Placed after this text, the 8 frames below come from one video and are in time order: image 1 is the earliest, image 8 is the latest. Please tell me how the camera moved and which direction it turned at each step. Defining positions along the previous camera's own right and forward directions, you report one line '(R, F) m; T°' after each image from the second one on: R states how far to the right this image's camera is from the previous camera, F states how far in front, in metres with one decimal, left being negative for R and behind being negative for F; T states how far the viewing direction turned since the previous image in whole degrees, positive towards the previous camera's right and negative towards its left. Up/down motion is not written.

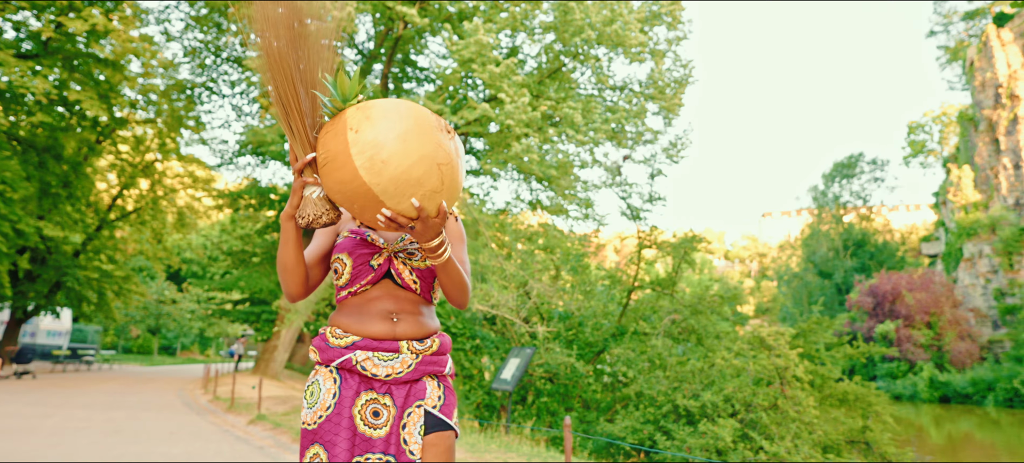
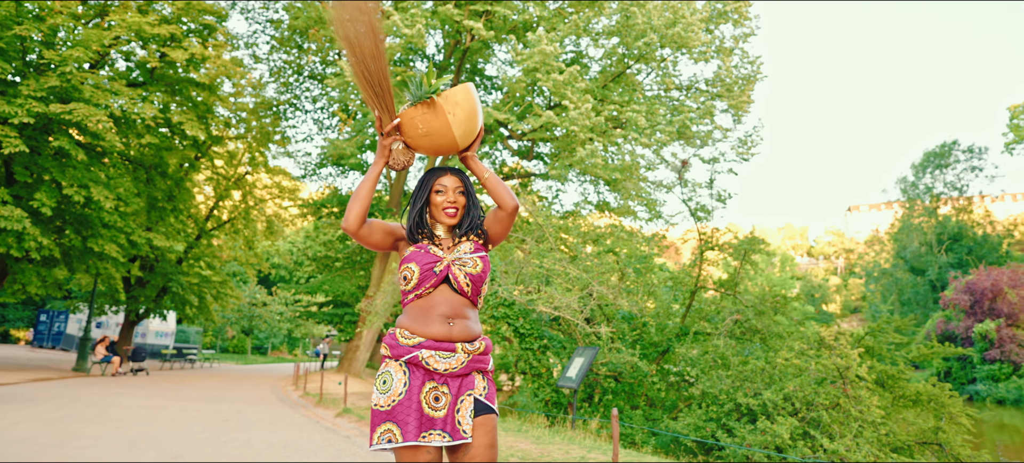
(+0.1, -0.3) m; -7°
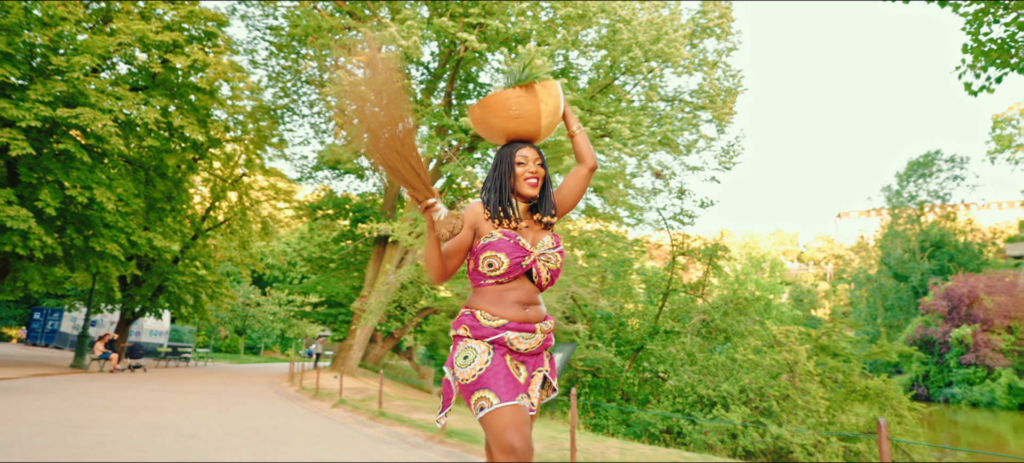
(+0.1, -0.6) m; +1°
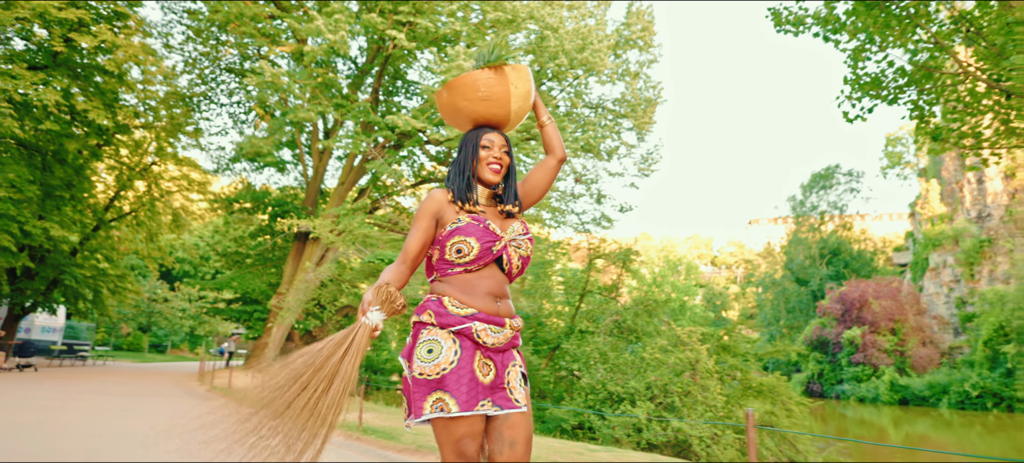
(0.0, -0.2) m; +7°
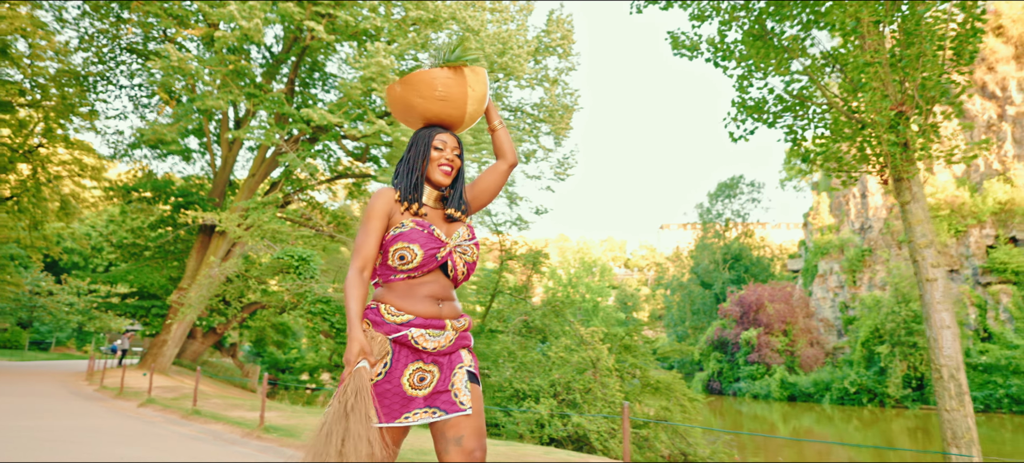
(+0.1, -0.2) m; +7°
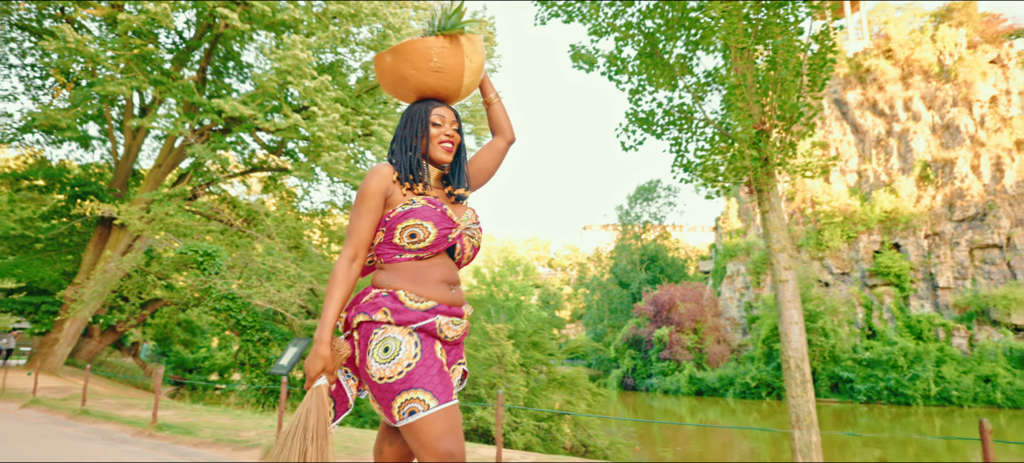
(+0.2, -0.2) m; +7°
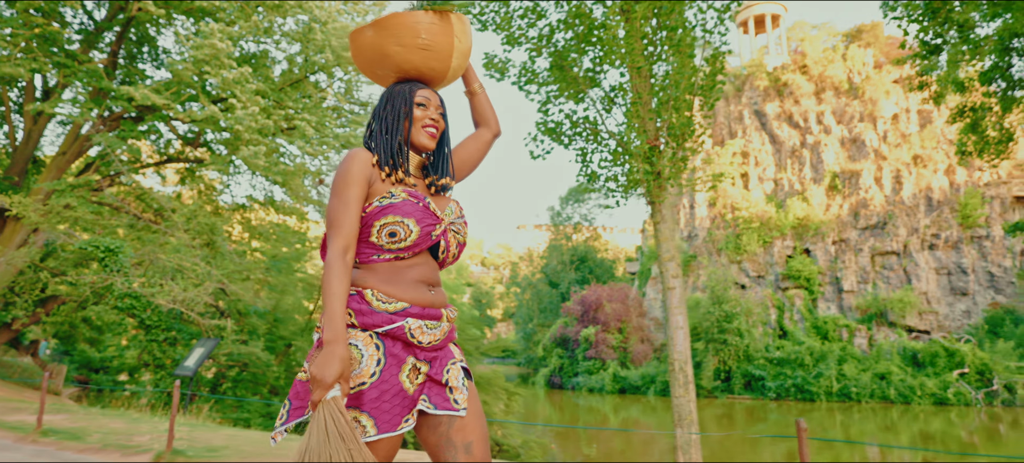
(+0.2, -0.1) m; +6°
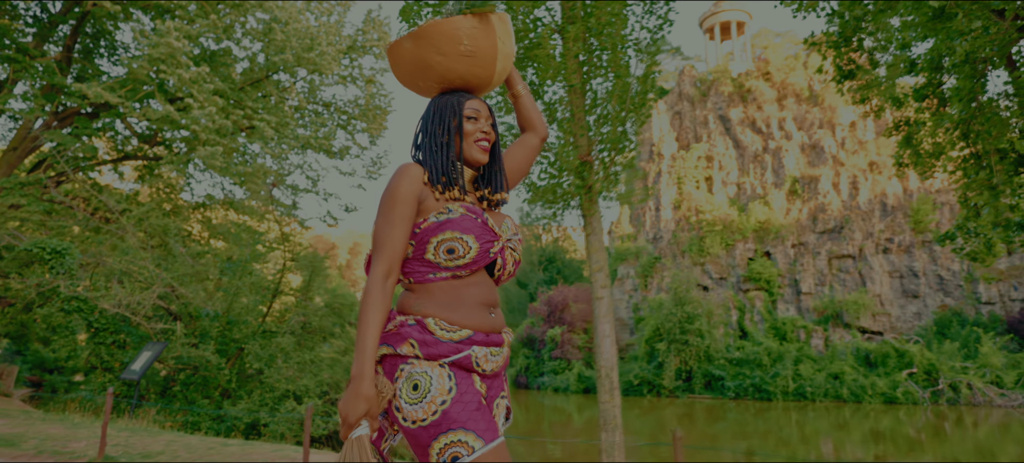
(+0.2, -0.2) m; +3°
